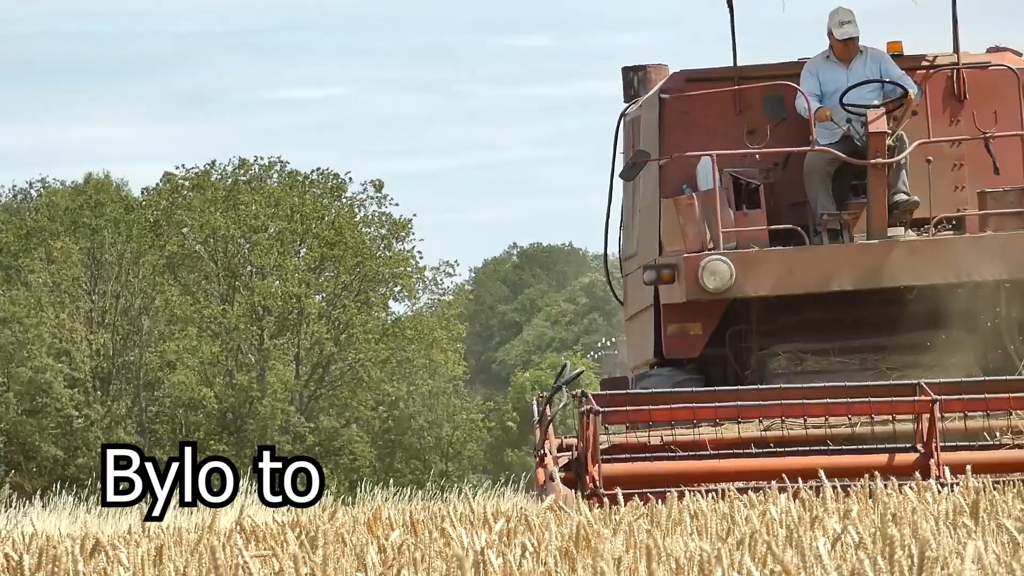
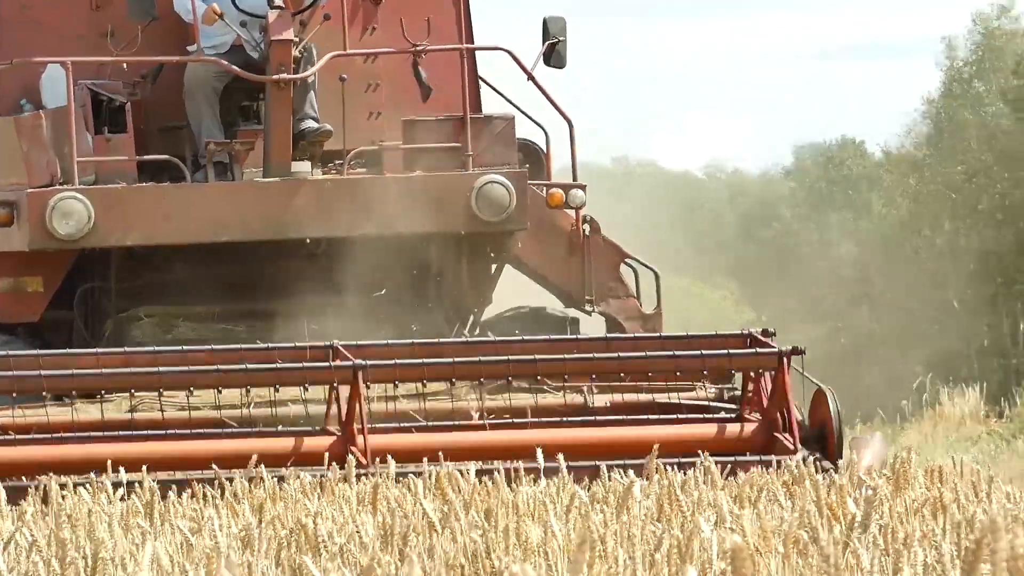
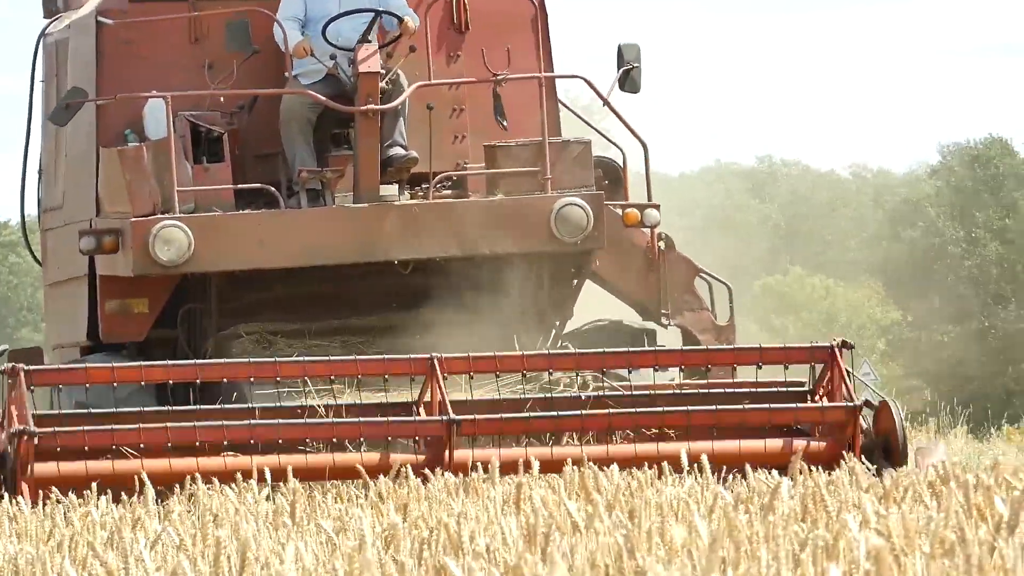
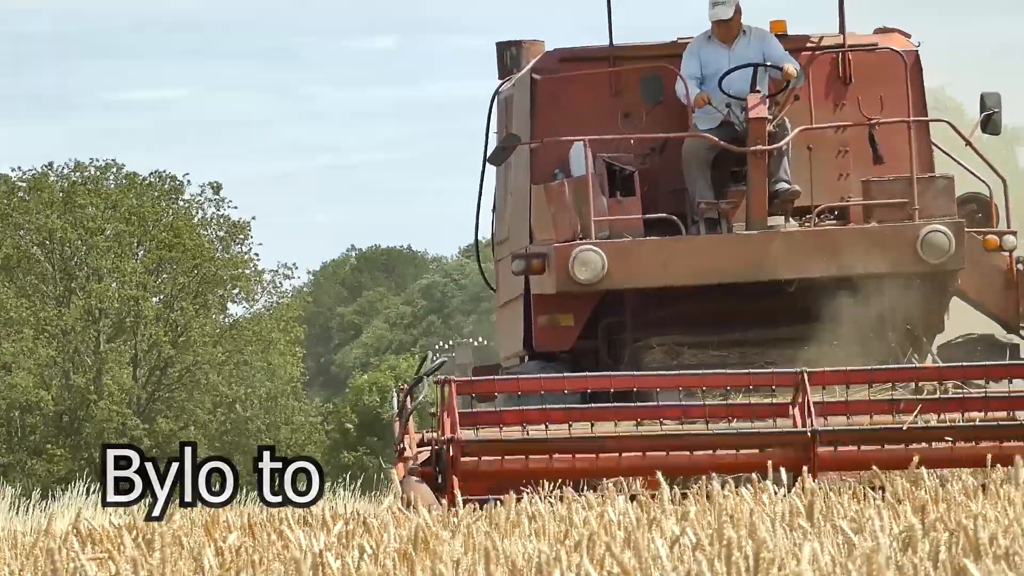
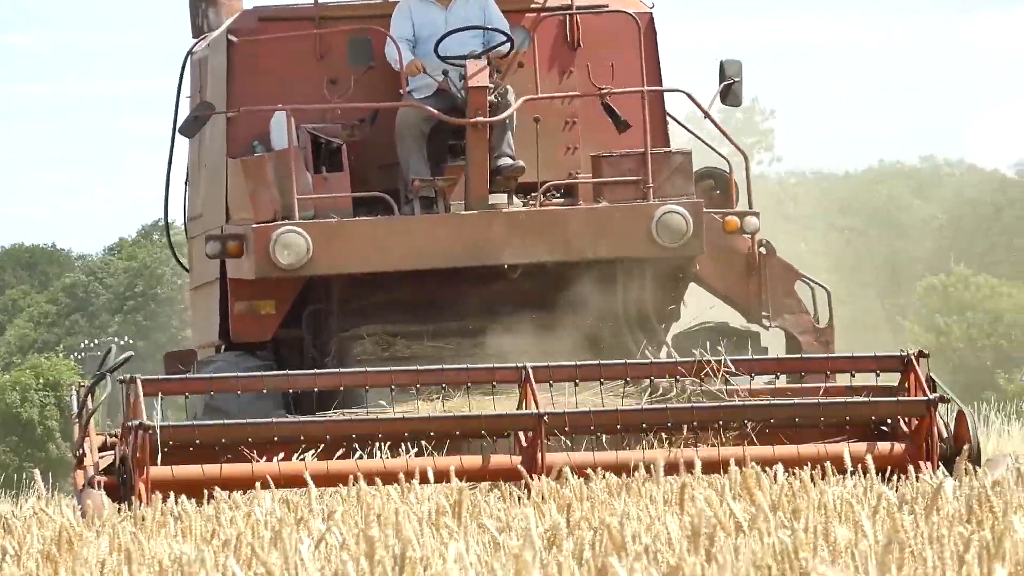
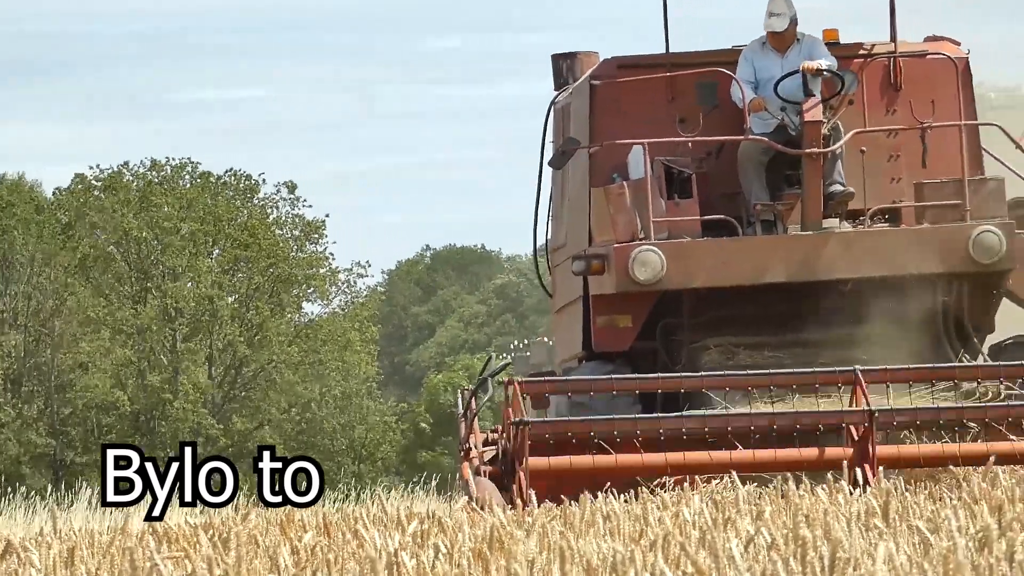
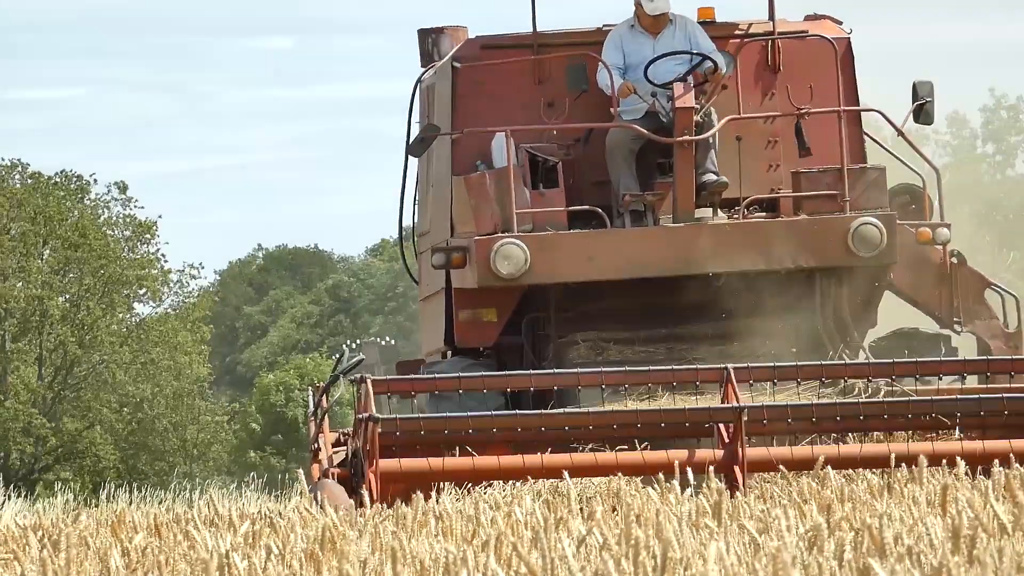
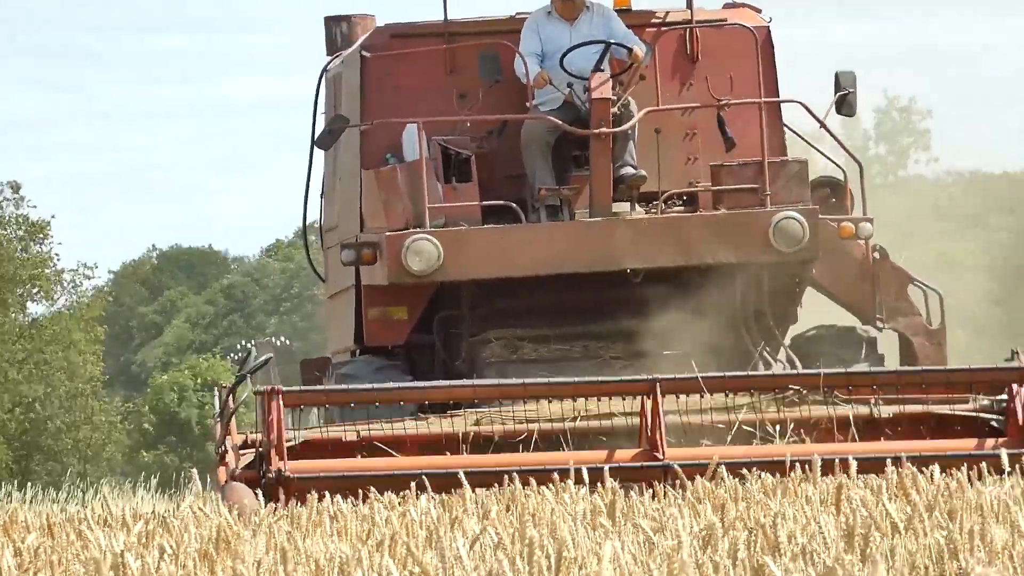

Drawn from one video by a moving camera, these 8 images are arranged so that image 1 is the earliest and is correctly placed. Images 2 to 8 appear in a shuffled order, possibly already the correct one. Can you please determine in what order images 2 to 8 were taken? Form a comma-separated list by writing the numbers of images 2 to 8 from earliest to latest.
6, 4, 7, 8, 5, 3, 2
